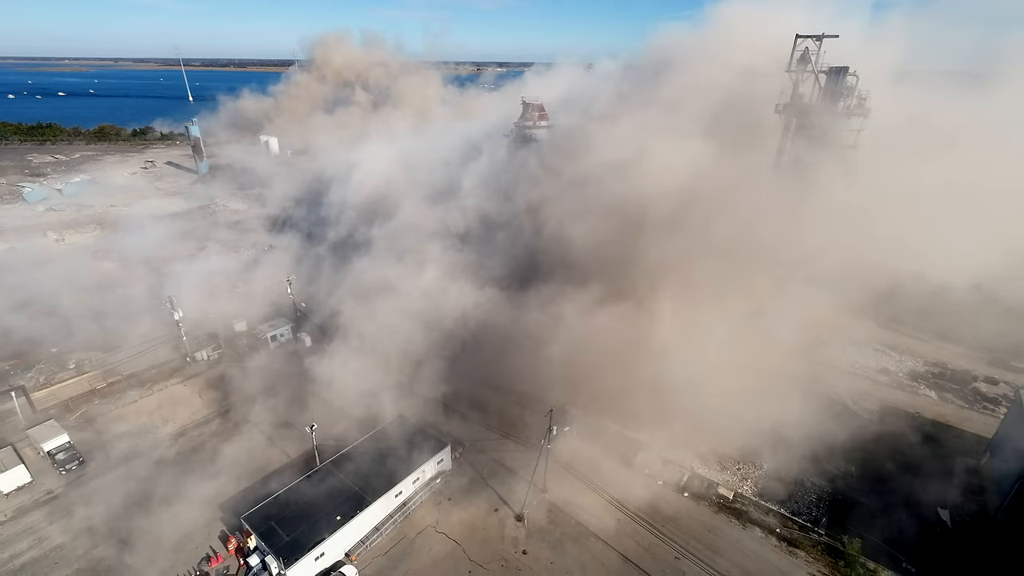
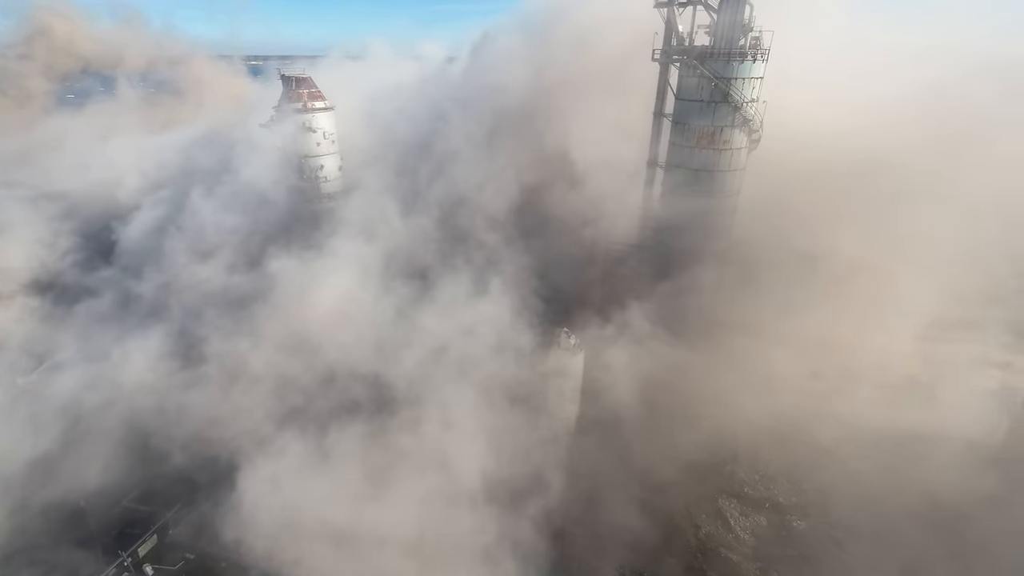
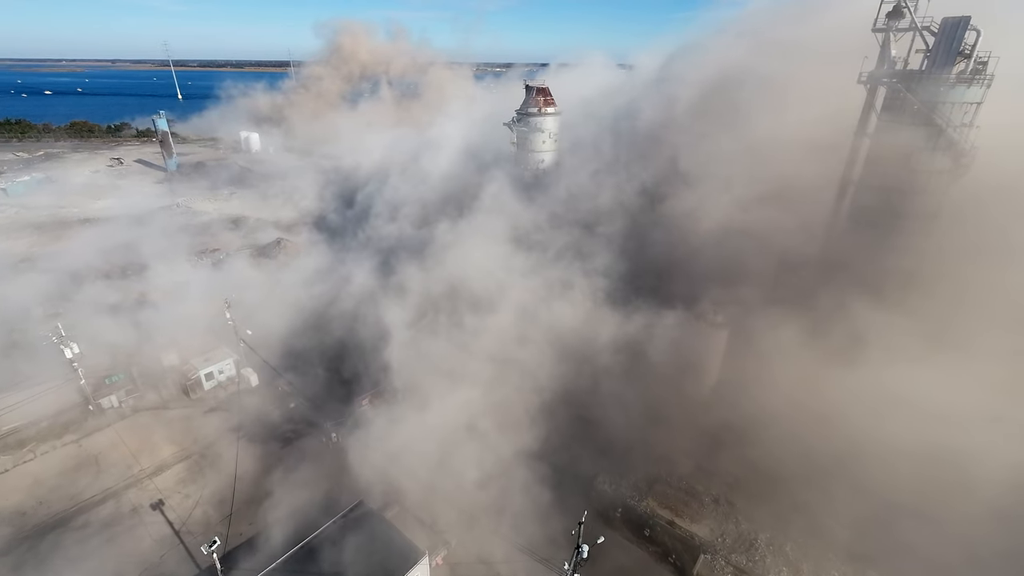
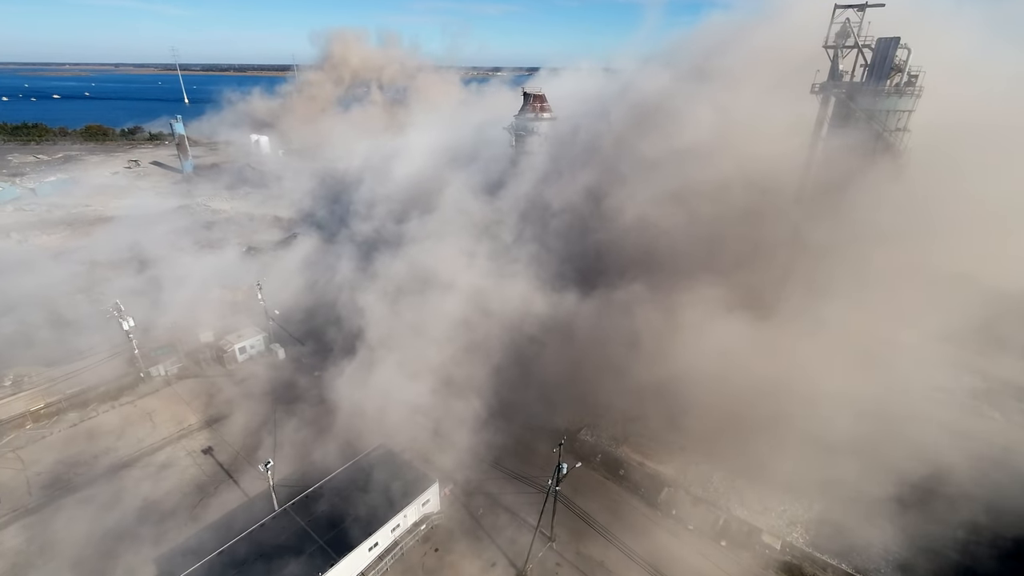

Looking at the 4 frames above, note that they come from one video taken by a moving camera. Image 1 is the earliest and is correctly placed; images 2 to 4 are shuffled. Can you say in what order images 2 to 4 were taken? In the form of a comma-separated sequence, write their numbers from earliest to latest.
4, 3, 2
